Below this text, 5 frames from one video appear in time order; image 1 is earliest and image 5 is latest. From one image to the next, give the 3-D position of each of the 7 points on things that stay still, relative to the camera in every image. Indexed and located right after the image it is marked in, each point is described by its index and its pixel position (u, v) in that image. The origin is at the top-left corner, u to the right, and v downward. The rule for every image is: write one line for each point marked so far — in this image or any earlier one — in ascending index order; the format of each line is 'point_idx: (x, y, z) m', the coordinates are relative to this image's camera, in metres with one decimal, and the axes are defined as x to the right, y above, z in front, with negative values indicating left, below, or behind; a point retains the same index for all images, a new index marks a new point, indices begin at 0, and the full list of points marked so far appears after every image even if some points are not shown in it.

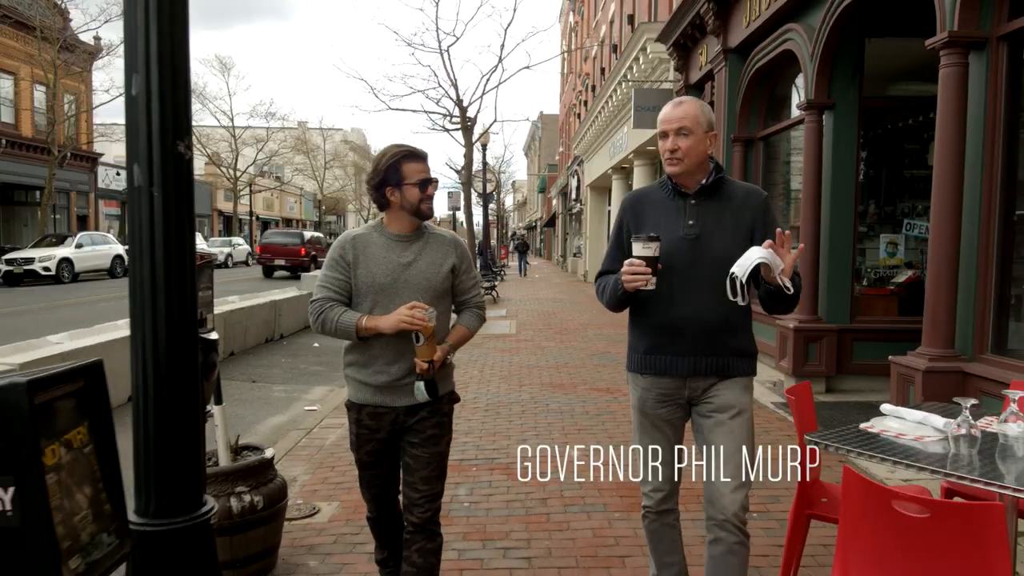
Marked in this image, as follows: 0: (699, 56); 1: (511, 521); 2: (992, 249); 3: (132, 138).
0: (+2.8, +3.5, +10.8) m
1: (0.0, -1.3, +4.2) m
2: (+3.3, +0.3, +4.9) m
3: (-1.1, +0.5, +2.2) m
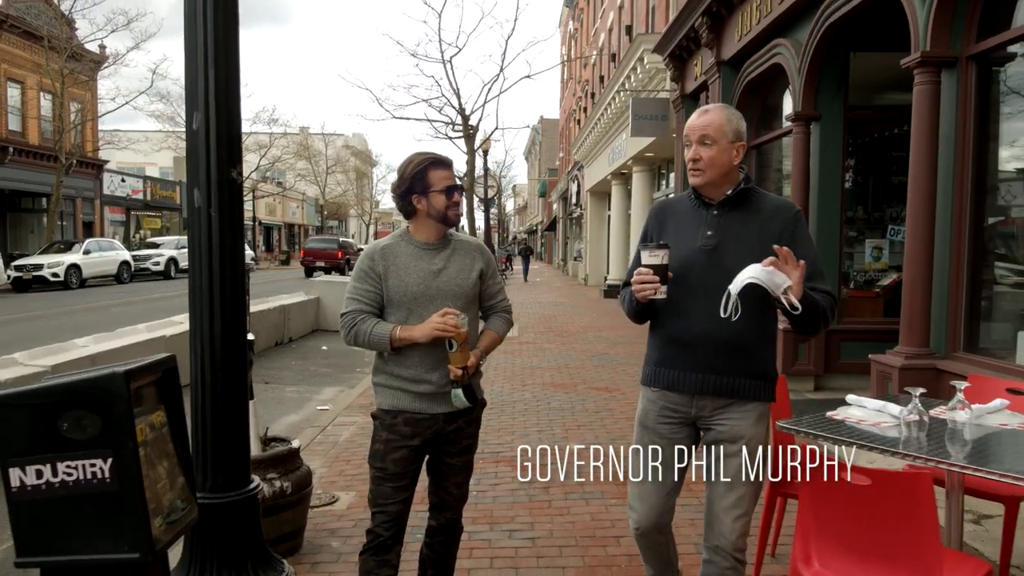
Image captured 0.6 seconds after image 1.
0: (+2.9, +3.5, +11.2) m
1: (0.0, -1.4, +4.5) m
2: (+3.3, +0.3, +5.3) m
3: (-1.1, +0.4, +2.5) m
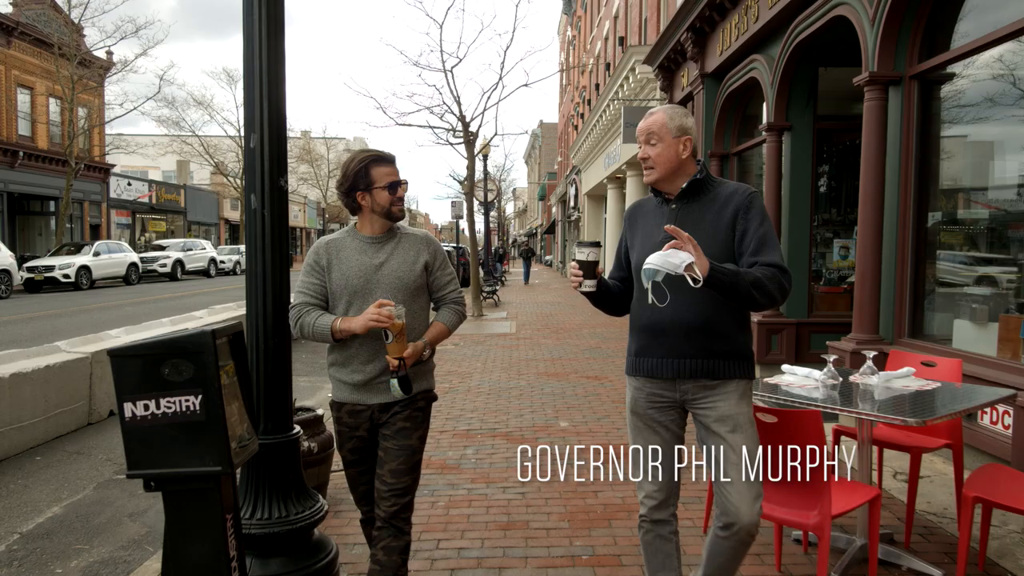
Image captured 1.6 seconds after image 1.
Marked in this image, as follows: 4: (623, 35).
0: (+2.8, +3.5, +11.9) m
1: (0.0, -1.3, +5.2) m
2: (+3.3, +0.3, +5.9) m
3: (-1.2, +0.5, +3.2) m
4: (+2.8, +6.4, +18.2) m
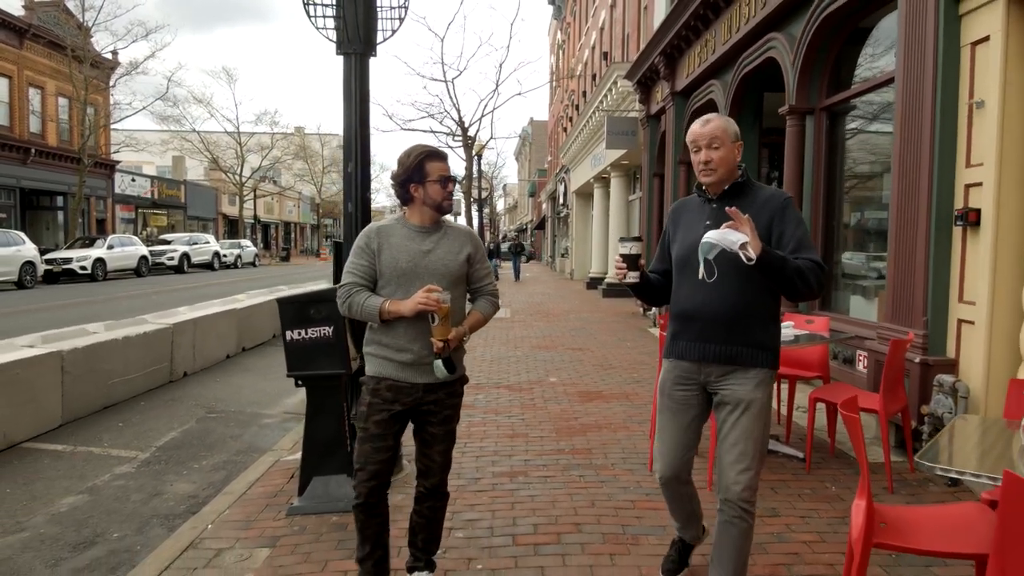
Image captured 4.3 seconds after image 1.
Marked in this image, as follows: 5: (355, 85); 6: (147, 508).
0: (+2.7, +3.7, +13.6) m
1: (0.0, -1.1, +6.8) m
2: (+3.3, +0.5, +7.7) m
3: (-1.1, +0.7, +4.8) m
4: (+2.7, +6.7, +19.9) m
5: (-1.1, +1.4, +4.9) m
6: (-2.5, -1.5, +4.8) m
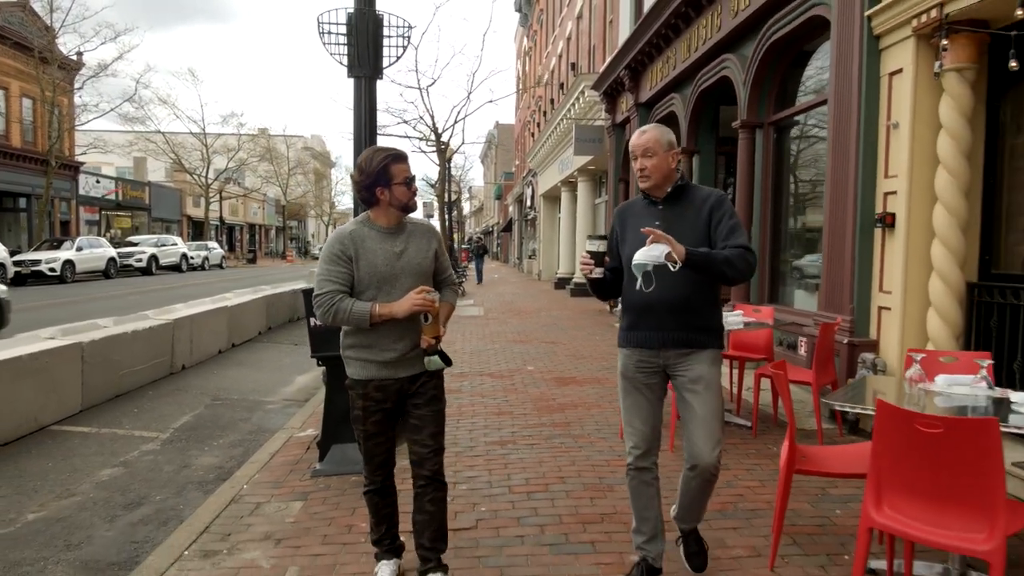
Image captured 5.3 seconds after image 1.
0: (+2.2, +3.7, +14.4) m
1: (-0.2, -1.1, +7.6) m
2: (+3.1, +0.5, +8.6) m
3: (-1.2, +0.7, +5.5) m
4: (+1.8, +6.7, +20.7) m
5: (-1.2, +1.4, +5.6) m
6: (-2.5, -1.4, +5.4) m
